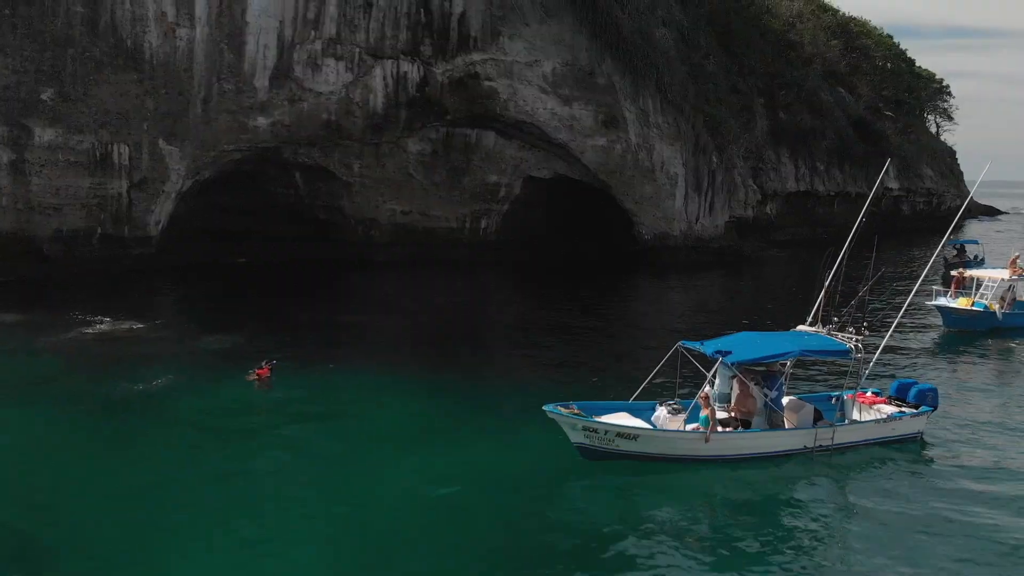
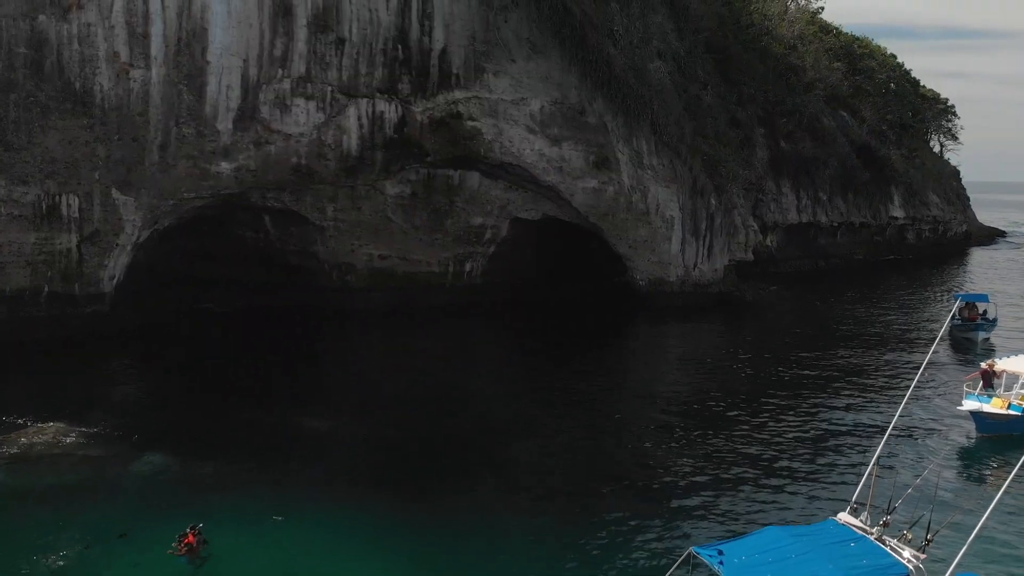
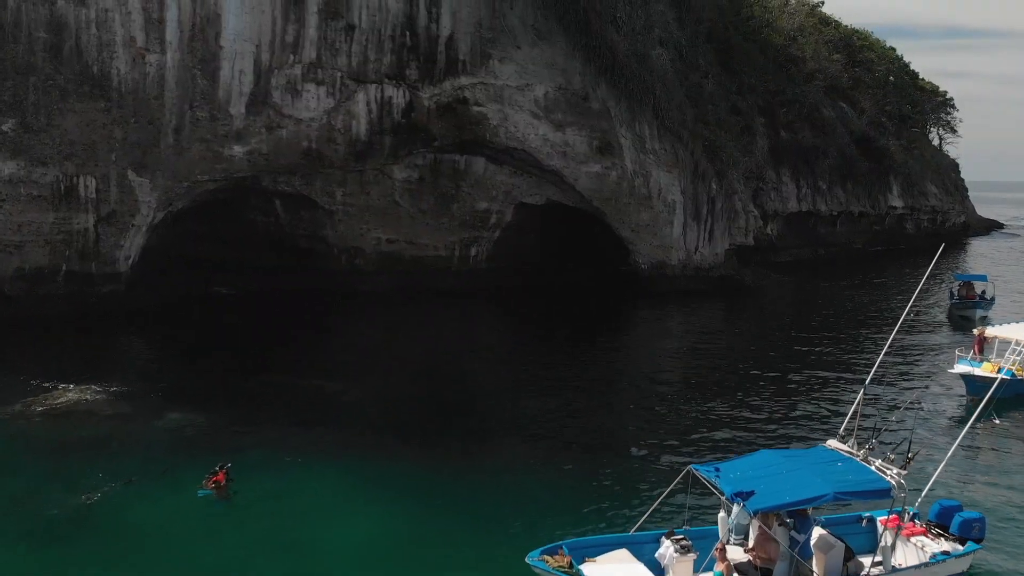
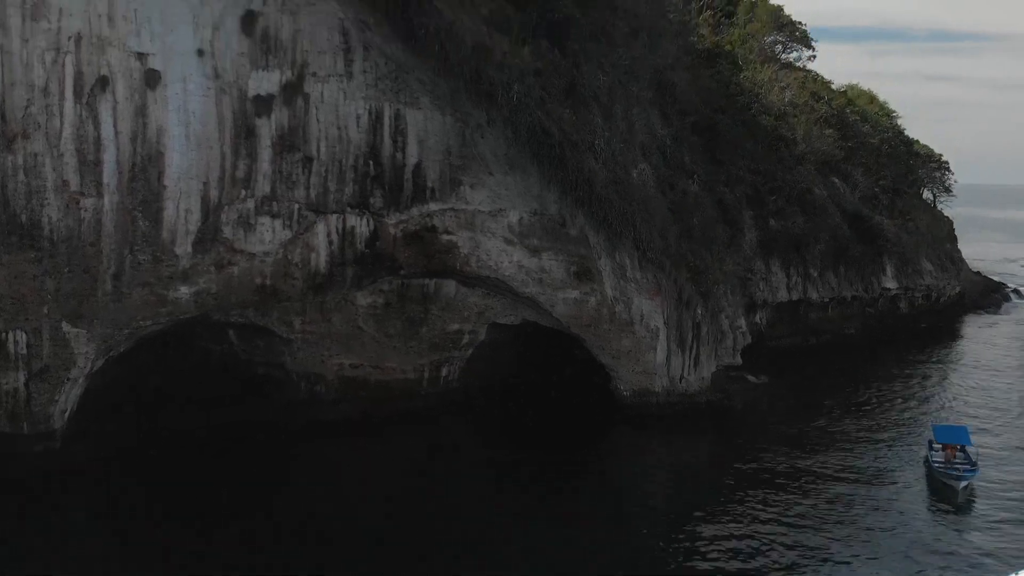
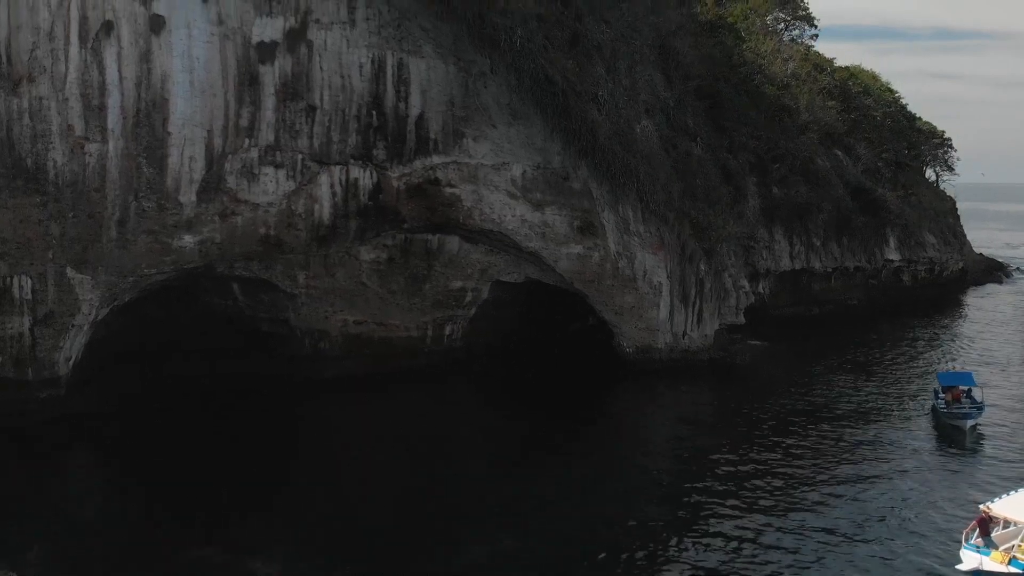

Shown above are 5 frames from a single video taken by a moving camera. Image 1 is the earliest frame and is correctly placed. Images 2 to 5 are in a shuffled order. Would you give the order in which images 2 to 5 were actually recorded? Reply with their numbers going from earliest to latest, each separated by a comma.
3, 2, 5, 4
